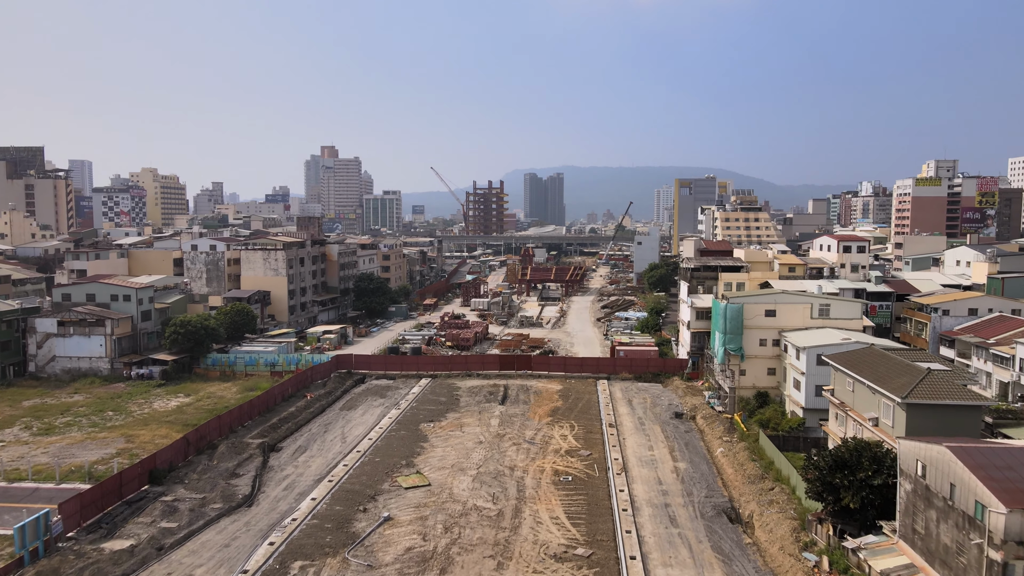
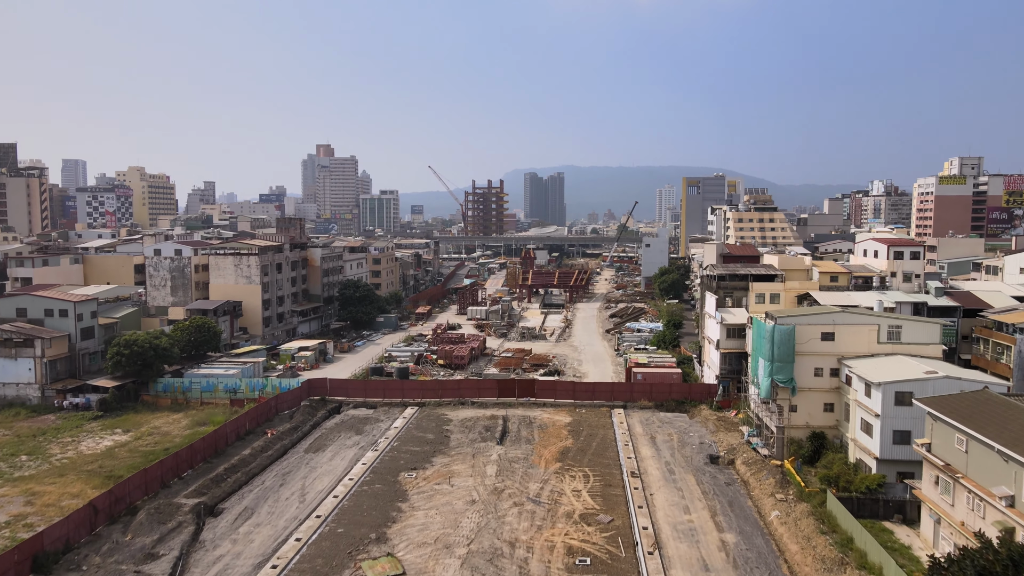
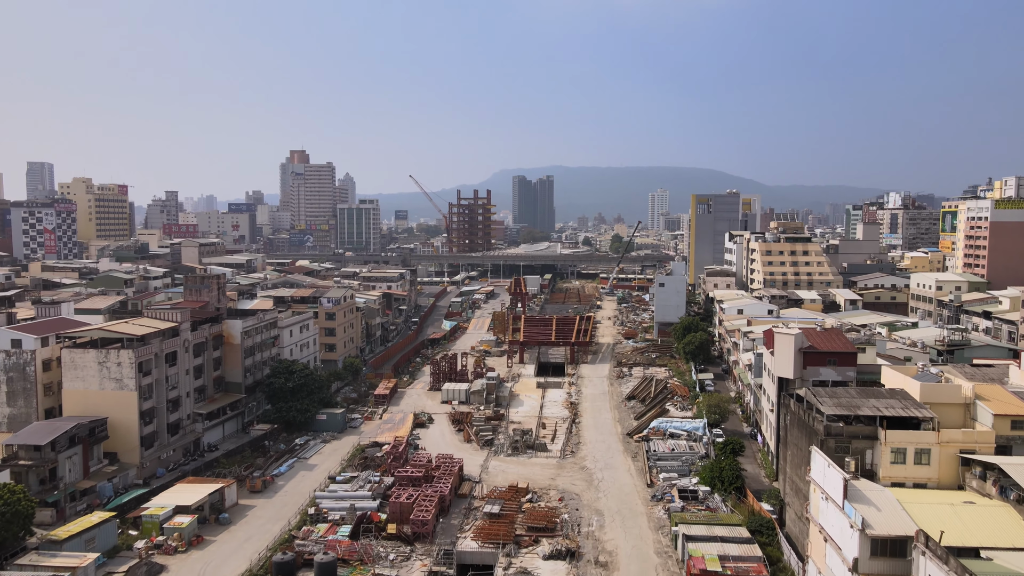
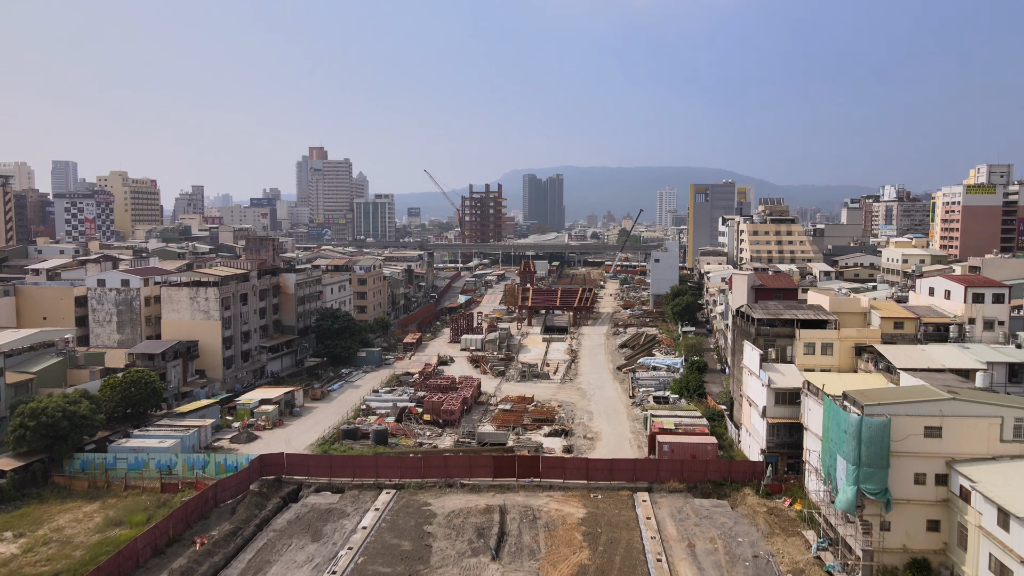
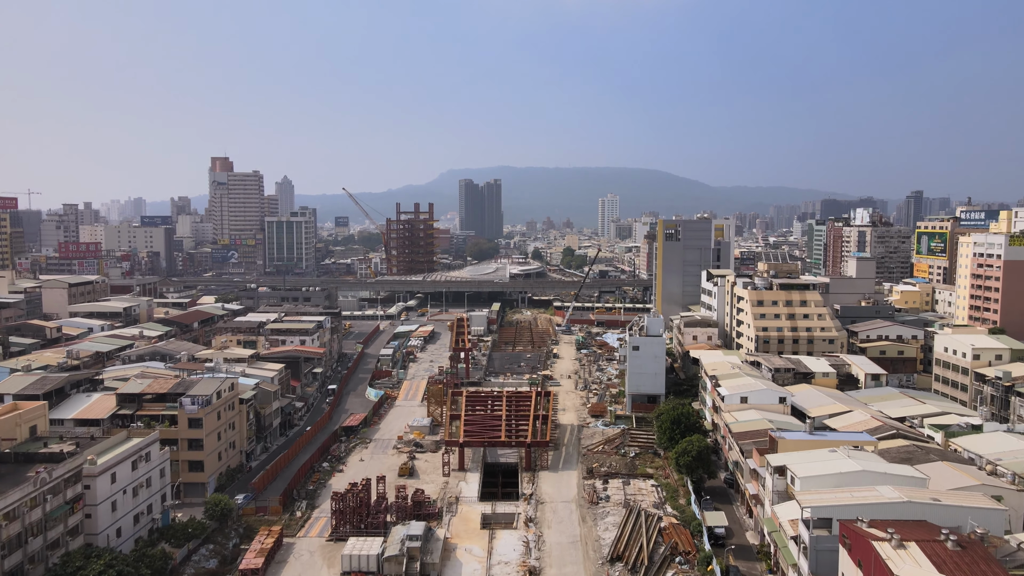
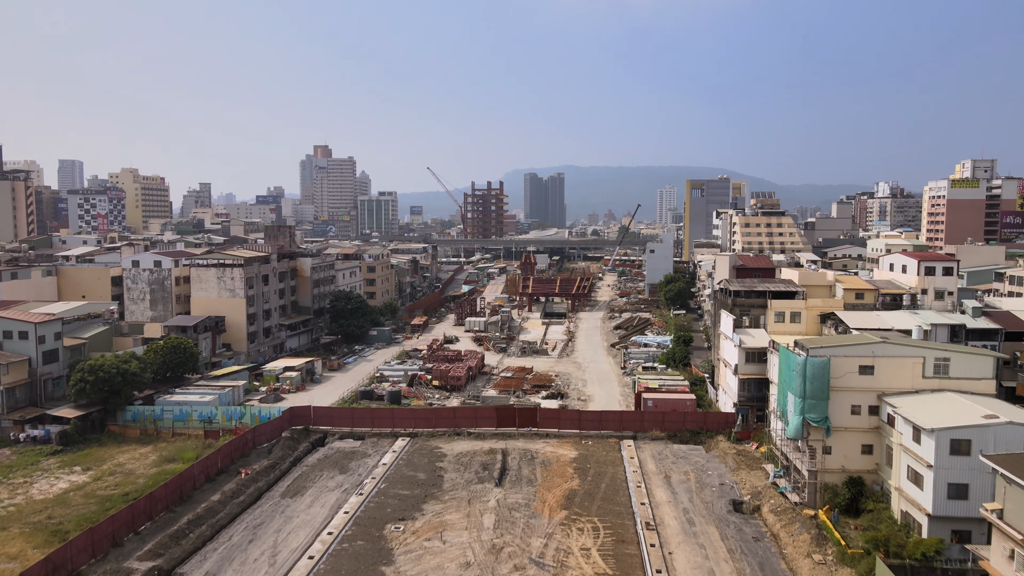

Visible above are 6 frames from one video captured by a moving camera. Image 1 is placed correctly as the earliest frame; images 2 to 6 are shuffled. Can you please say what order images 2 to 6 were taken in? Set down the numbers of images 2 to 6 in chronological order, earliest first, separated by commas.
2, 6, 4, 3, 5
